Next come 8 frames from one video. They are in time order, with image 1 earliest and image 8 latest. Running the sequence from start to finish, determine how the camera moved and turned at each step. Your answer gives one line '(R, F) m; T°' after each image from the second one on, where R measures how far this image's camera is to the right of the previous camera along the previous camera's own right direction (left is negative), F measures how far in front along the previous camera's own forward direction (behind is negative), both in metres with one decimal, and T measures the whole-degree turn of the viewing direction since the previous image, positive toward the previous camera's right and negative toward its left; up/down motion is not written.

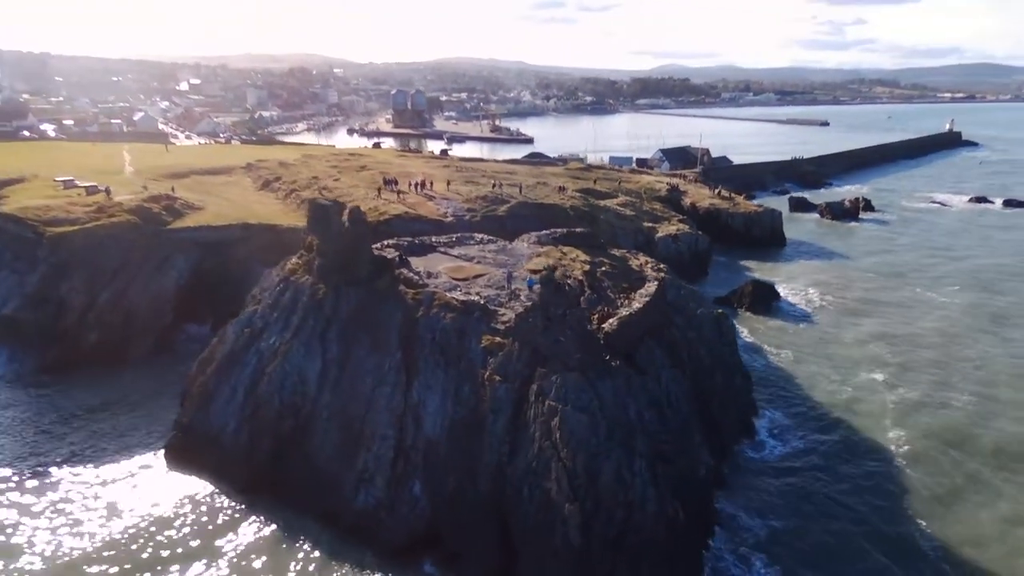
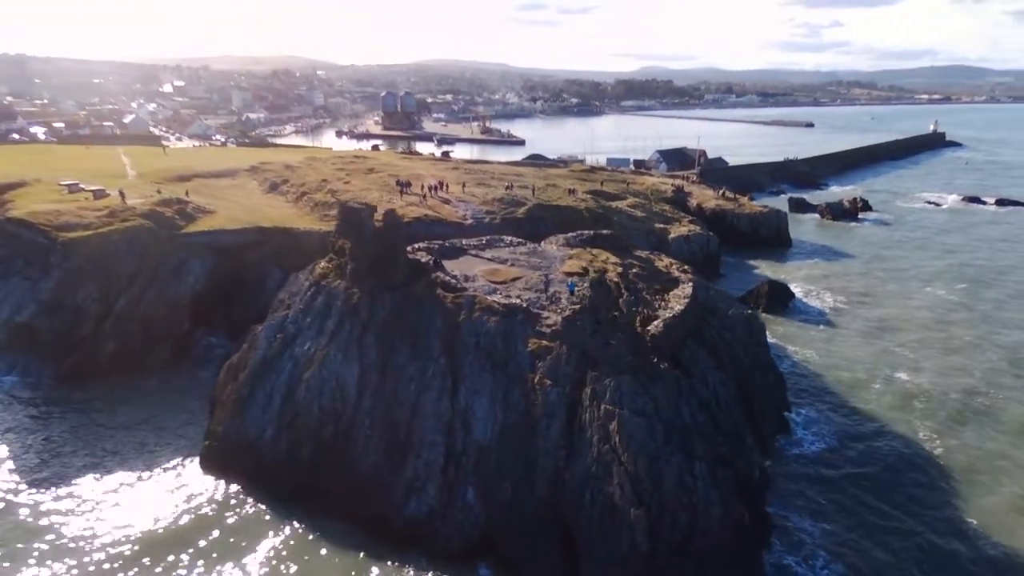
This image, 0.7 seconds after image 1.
(-2.8, +0.3) m; +2°
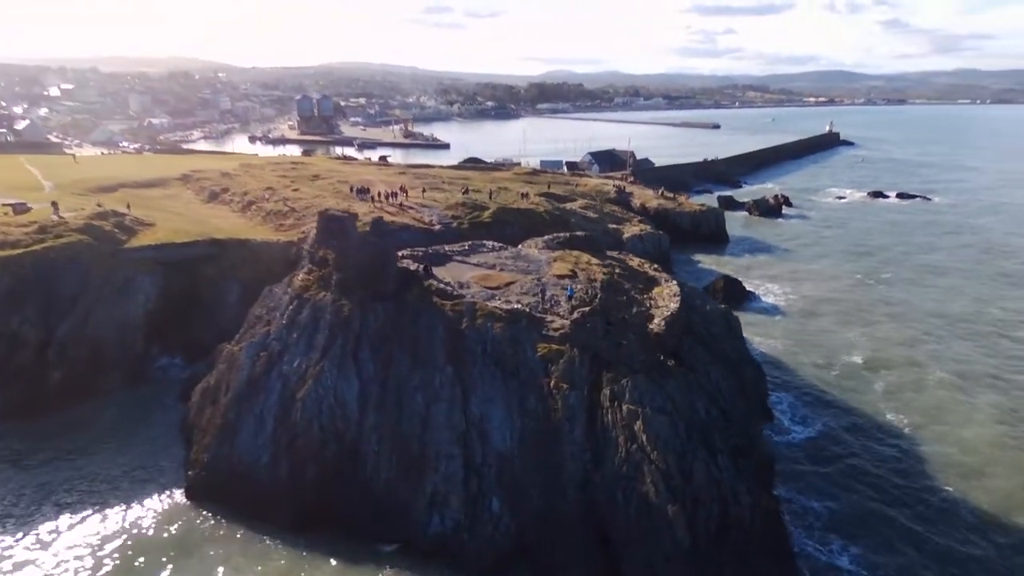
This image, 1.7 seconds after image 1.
(-4.0, +0.5) m; +7°
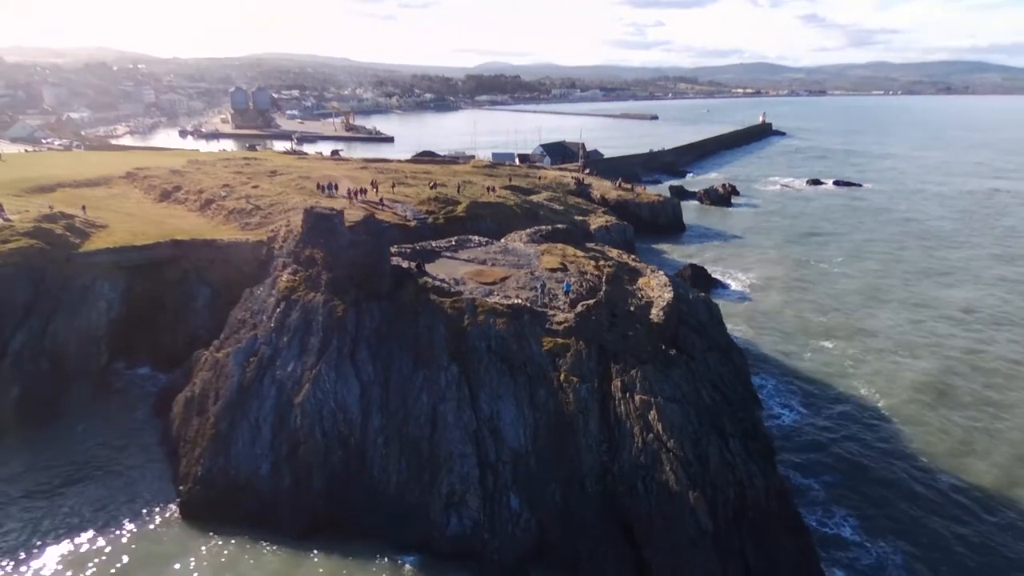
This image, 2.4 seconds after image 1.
(-2.8, +0.3) m; +5°
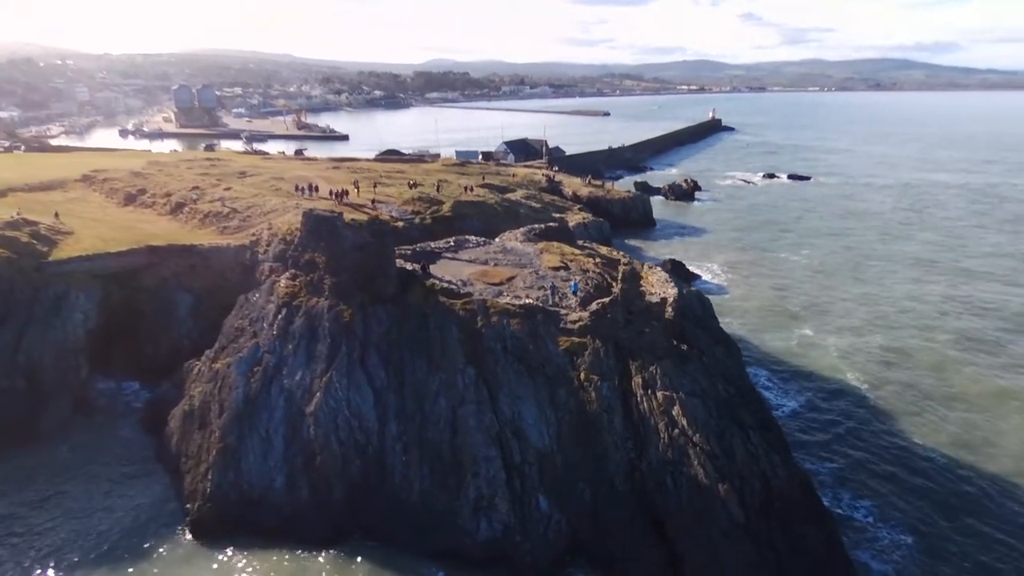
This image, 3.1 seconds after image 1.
(-2.8, +0.3) m; +4°
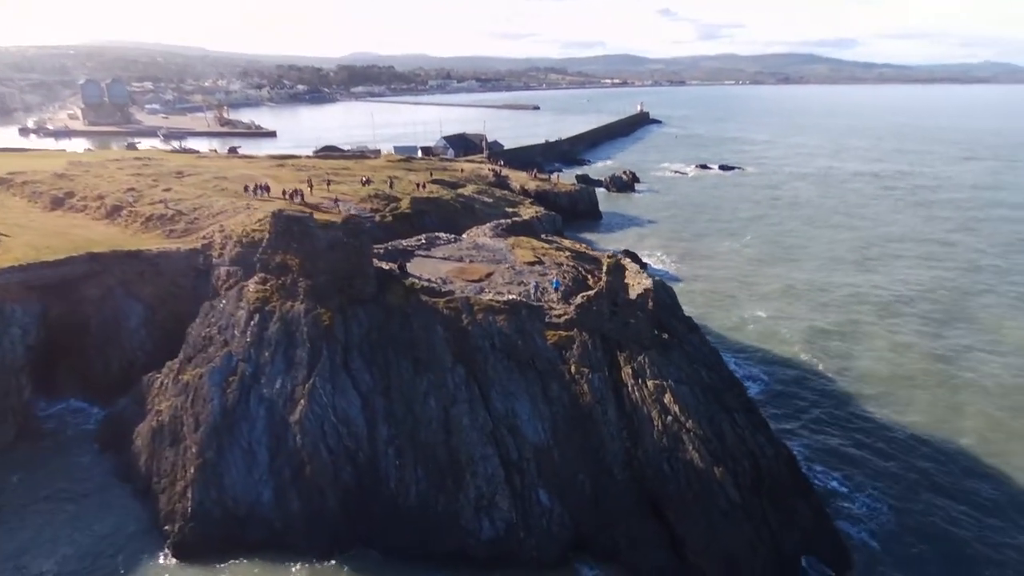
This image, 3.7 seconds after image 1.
(-2.4, +0.3) m; +6°
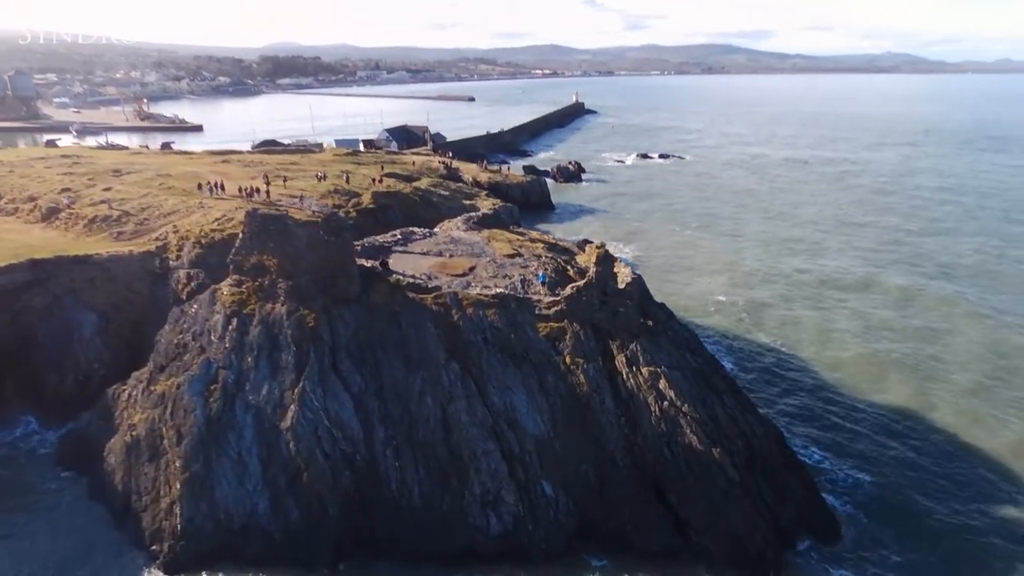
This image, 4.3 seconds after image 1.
(-2.4, +0.3) m; +6°
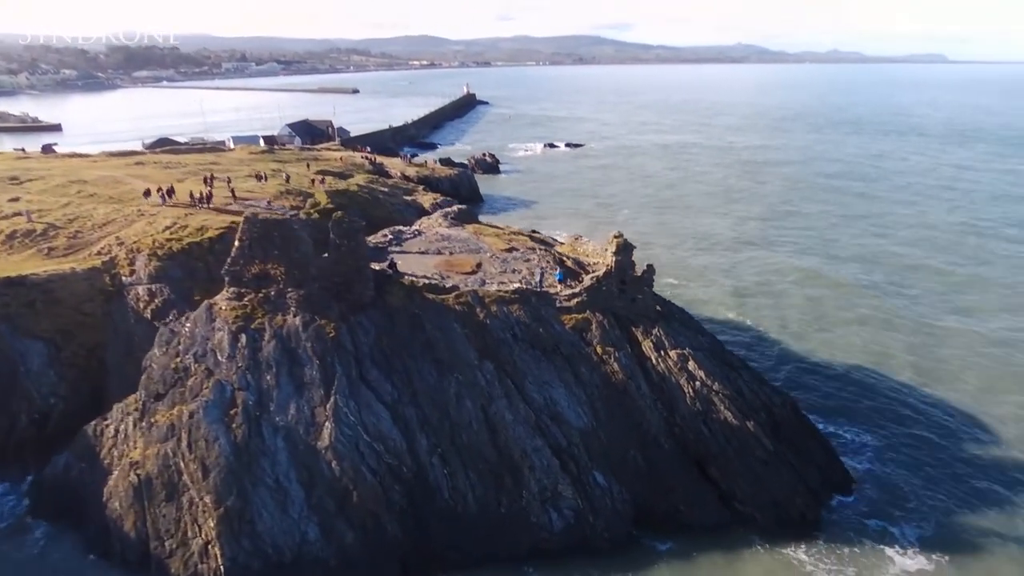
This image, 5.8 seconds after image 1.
(-5.9, +0.9) m; +10°
